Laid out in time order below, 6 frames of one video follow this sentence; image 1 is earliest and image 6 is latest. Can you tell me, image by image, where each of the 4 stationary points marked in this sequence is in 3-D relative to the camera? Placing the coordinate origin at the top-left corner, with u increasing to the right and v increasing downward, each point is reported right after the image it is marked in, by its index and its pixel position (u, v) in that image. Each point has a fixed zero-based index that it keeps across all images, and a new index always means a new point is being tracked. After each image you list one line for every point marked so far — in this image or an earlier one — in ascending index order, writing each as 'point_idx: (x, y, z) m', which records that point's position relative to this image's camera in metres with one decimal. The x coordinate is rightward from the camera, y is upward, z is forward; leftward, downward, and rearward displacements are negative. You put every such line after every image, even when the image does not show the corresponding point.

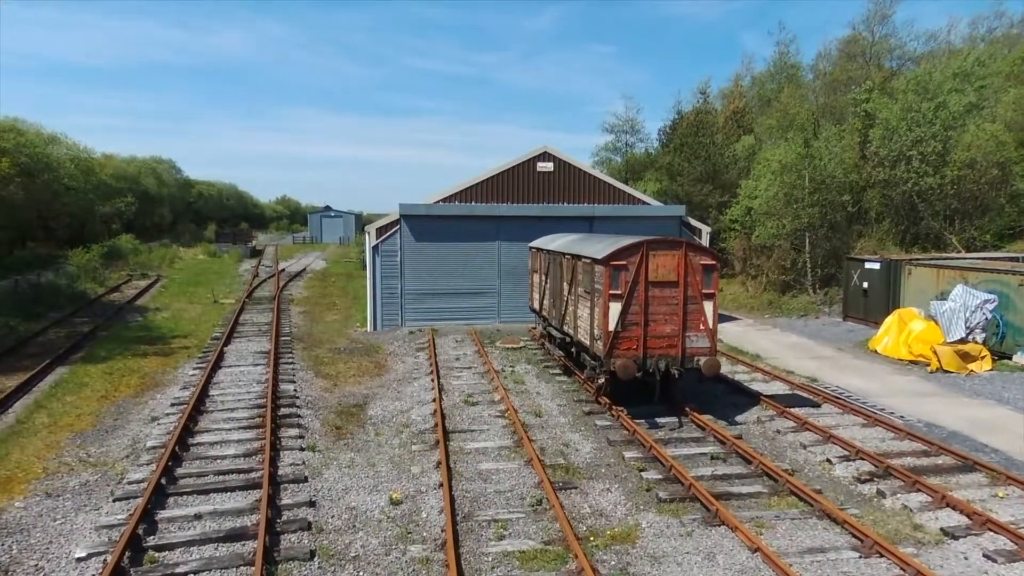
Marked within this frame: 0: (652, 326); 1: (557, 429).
0: (+2.5, -0.7, +11.4) m
1: (+0.8, -2.5, +11.4) m
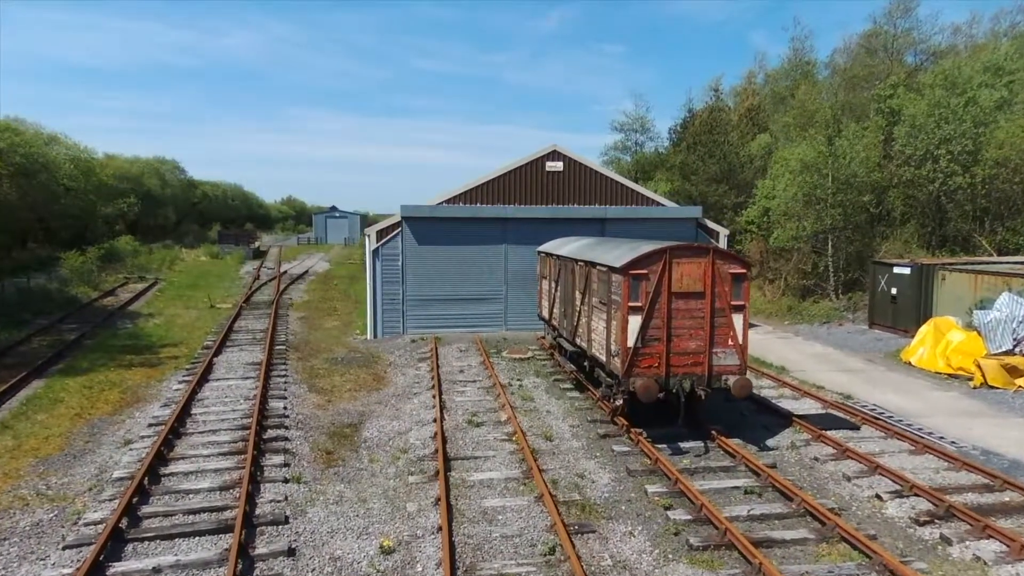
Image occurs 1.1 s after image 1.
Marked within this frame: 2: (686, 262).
0: (+2.6, -0.9, +10.3) m
1: (+0.9, -2.7, +10.3) m
2: (+2.8, +0.4, +10.2) m
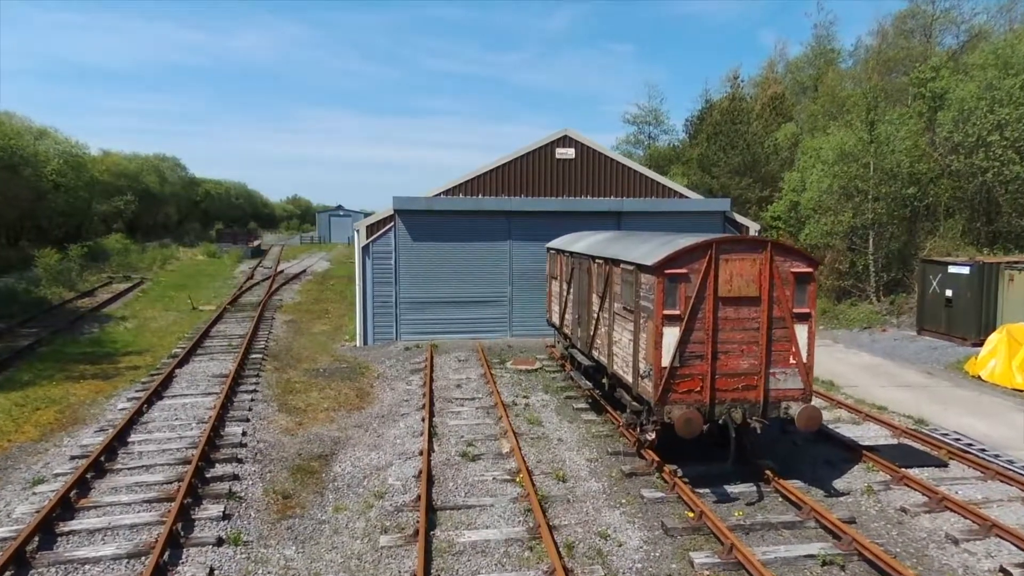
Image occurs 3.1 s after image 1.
0: (+2.7, -0.9, +8.1) m
1: (+1.0, -2.7, +8.1) m
2: (+2.8, +0.4, +8.0) m
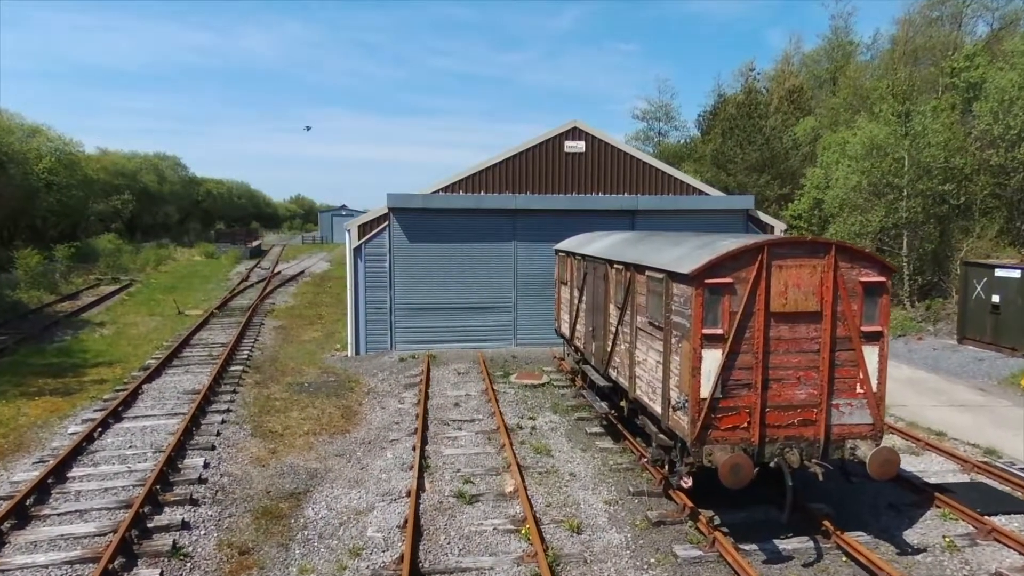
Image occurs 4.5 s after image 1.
0: (+2.7, -1.0, +6.6) m
1: (+1.0, -2.9, +6.6) m
2: (+2.8, +0.2, +6.5) m
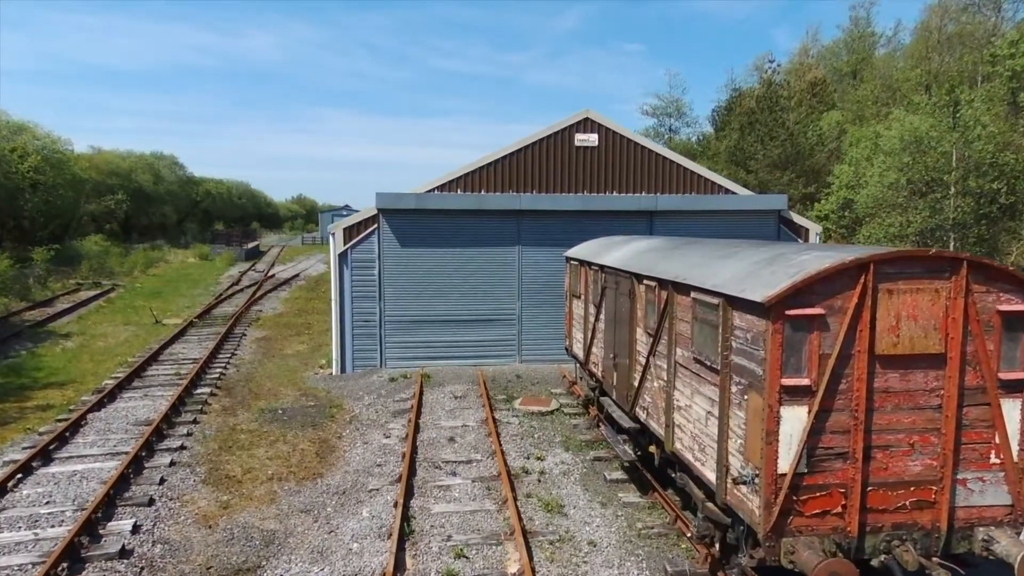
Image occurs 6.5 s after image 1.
0: (+2.7, -1.3, +4.8) m
1: (+1.0, -3.1, +4.8) m
2: (+2.9, 0.0, +4.7) m
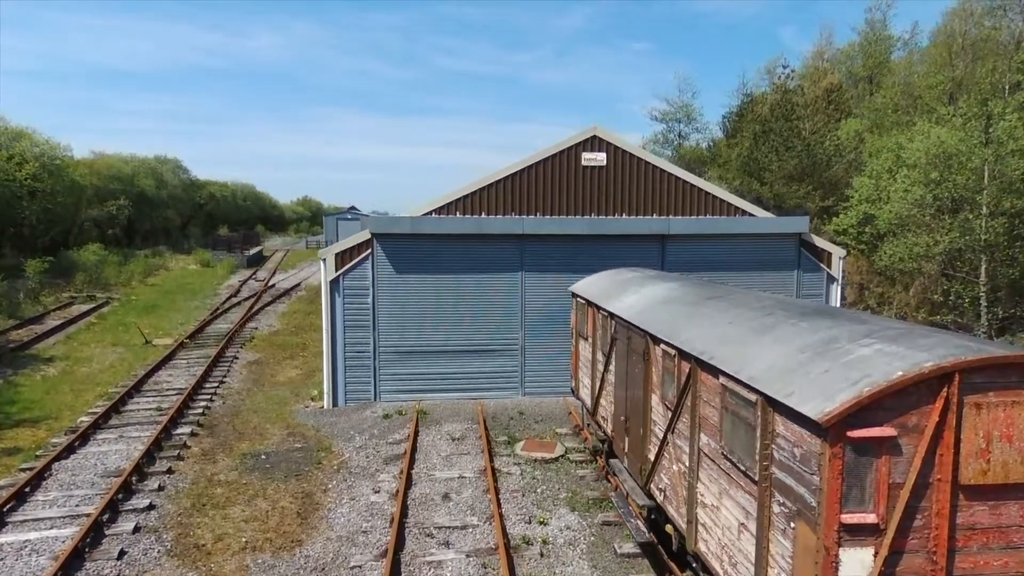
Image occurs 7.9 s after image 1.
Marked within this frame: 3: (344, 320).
0: (+2.7, -1.9, +3.8) m
1: (+1.0, -3.8, +3.9) m
2: (+2.8, -0.7, +3.7) m
3: (-3.6, -0.7, +13.9) m
